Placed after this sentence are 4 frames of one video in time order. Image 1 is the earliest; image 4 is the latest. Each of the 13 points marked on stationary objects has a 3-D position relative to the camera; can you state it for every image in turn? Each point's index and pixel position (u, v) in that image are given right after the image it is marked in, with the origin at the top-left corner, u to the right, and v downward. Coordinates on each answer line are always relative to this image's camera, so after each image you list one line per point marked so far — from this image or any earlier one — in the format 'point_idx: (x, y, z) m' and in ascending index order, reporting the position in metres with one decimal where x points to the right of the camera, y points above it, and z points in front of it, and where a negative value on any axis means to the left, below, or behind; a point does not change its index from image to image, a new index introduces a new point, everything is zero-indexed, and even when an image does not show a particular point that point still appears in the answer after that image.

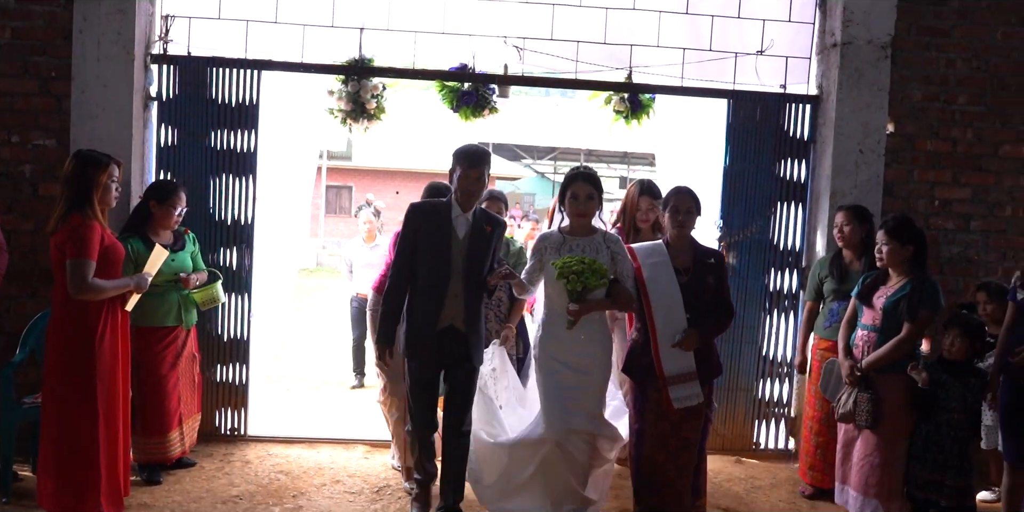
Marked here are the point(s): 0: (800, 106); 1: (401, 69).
0: (+1.8, +0.9, +5.2) m
1: (-0.6, +1.1, +4.8) m
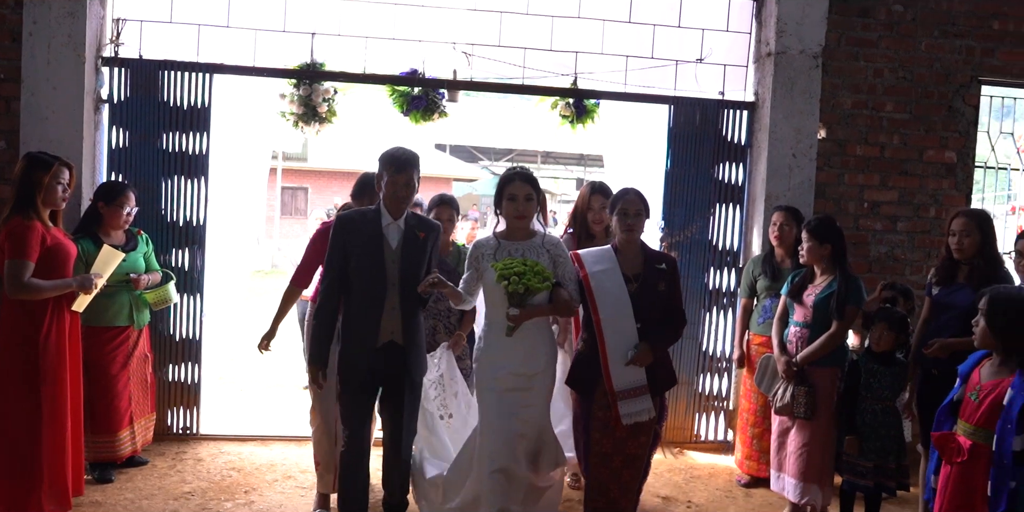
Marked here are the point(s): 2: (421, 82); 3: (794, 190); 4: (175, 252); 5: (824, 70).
0: (+1.5, +0.9, +5.4) m
1: (-0.9, +1.1, +5.0) m
2: (-0.6, +1.1, +5.0) m
3: (+1.8, +0.4, +5.2) m
4: (-2.0, 0.0, +5.0) m
5: (+2.0, +1.2, +5.3) m
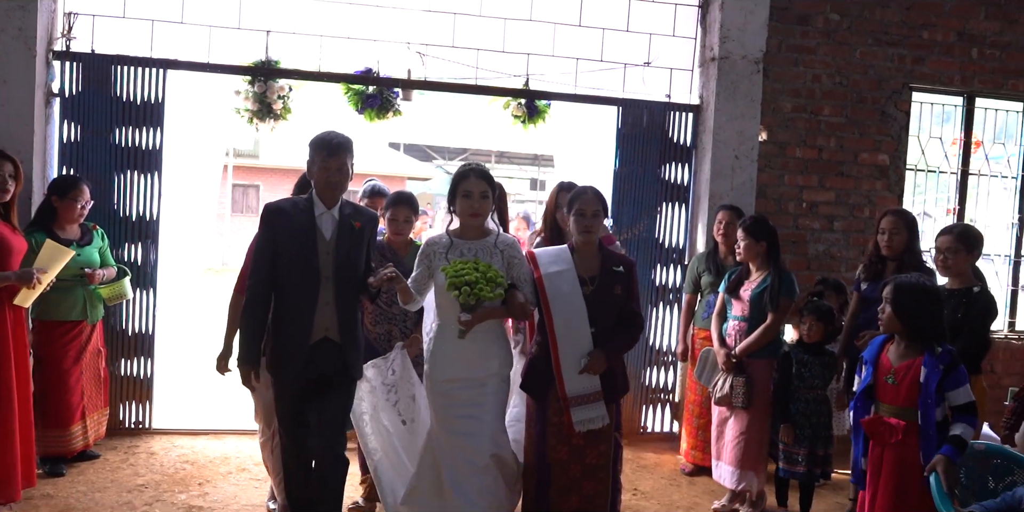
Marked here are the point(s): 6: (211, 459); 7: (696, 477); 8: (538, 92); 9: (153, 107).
0: (+1.2, +1.0, +5.6) m
1: (-1.2, +1.1, +5.0) m
2: (-0.8, +1.1, +5.1) m
3: (+1.5, +0.4, +5.5) m
4: (-2.3, +0.1, +5.0) m
5: (+1.7, +1.2, +5.5) m
6: (-1.7, -1.2, +4.8) m
7: (+1.1, -1.4, +5.1) m
8: (+0.2, +1.0, +5.3) m
9: (-2.2, +0.9, +5.0) m
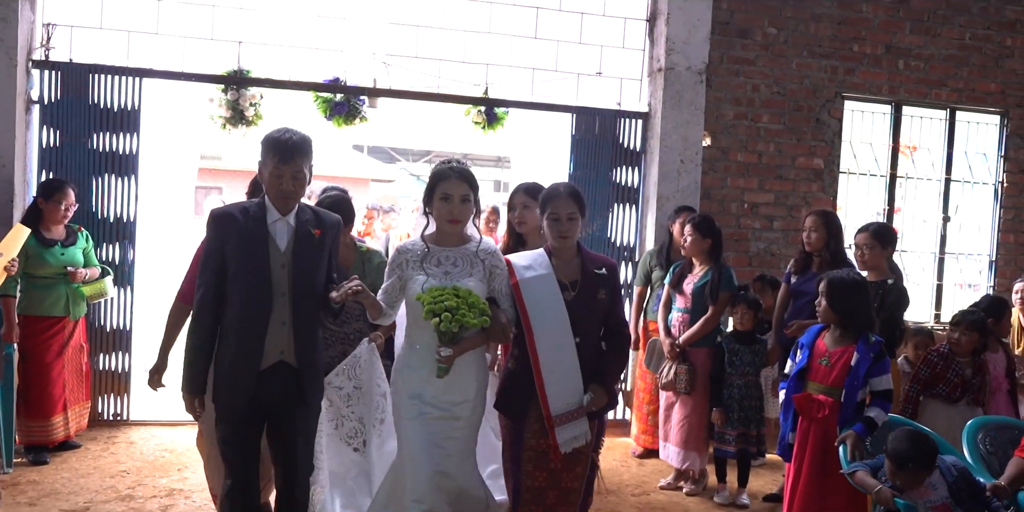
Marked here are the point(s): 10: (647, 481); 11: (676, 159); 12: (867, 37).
0: (+0.9, +1.0, +6.0) m
1: (-1.5, +1.1, +5.3) m
2: (-1.1, +1.1, +5.4) m
3: (+1.2, +0.5, +5.8) m
4: (-2.6, +0.1, +5.3) m
5: (+1.4, +1.2, +5.9) m
6: (-2.0, -1.2, +5.0) m
7: (+0.9, -1.3, +5.5) m
8: (-0.1, +1.1, +5.7) m
9: (-2.4, +0.9, +5.3) m
10: (+0.8, -1.4, +5.1) m
11: (+1.1, +0.7, +5.8) m
12: (+2.7, +1.6, +6.2) m
